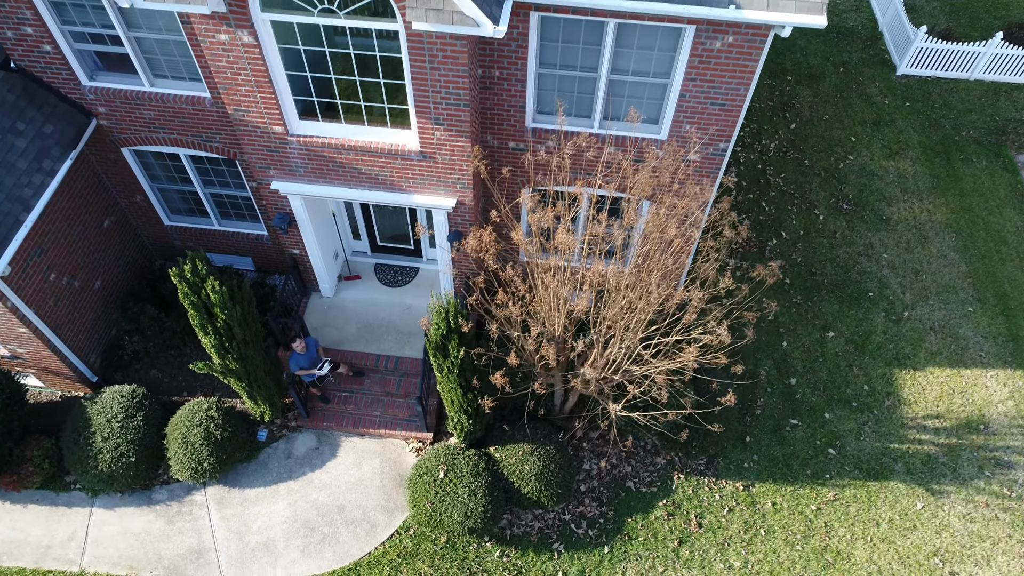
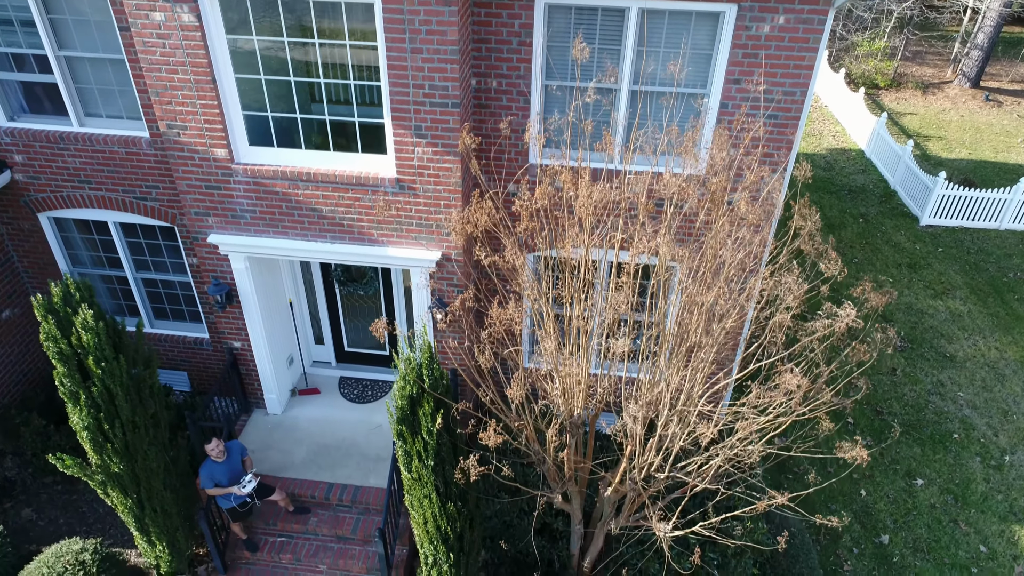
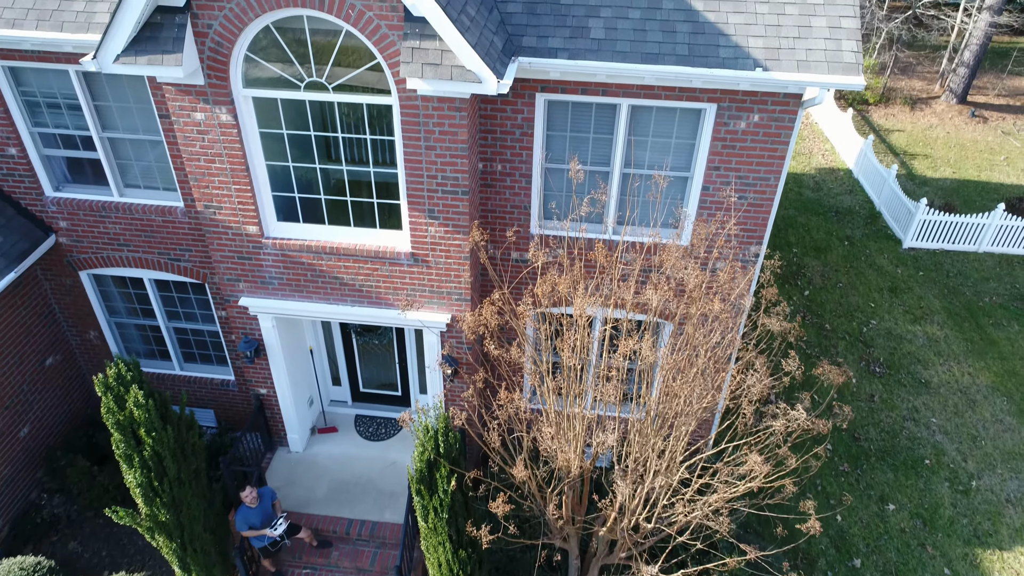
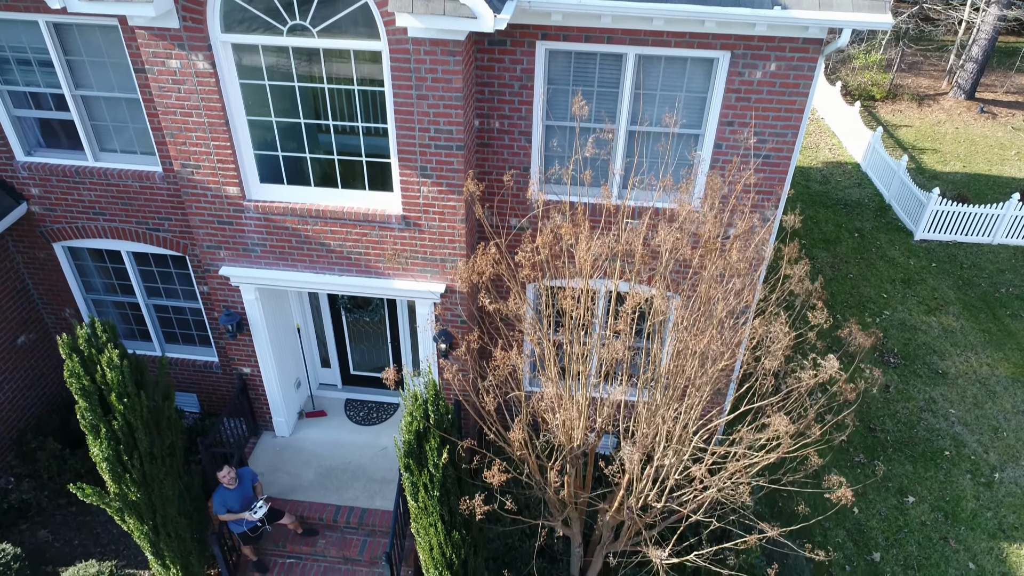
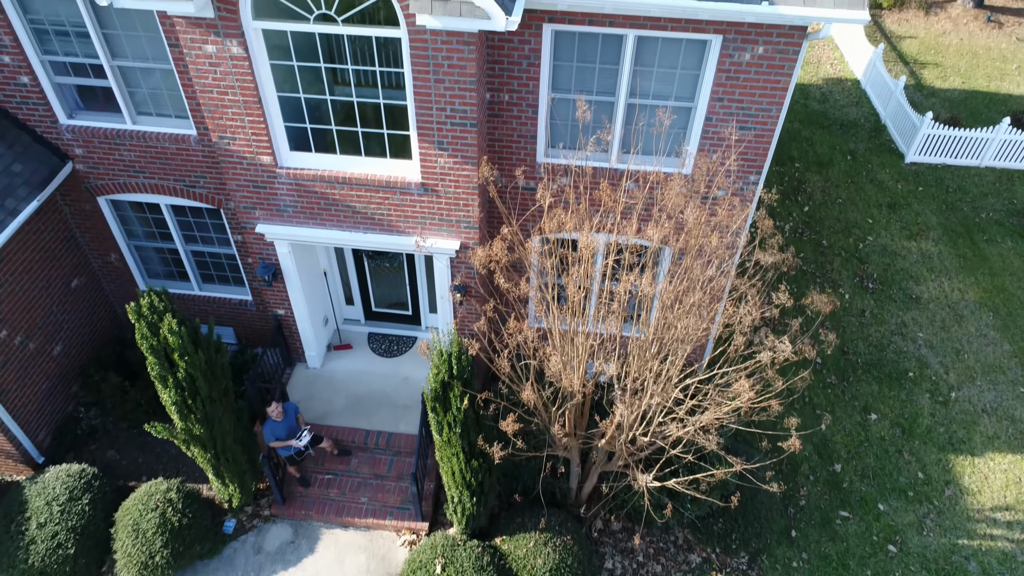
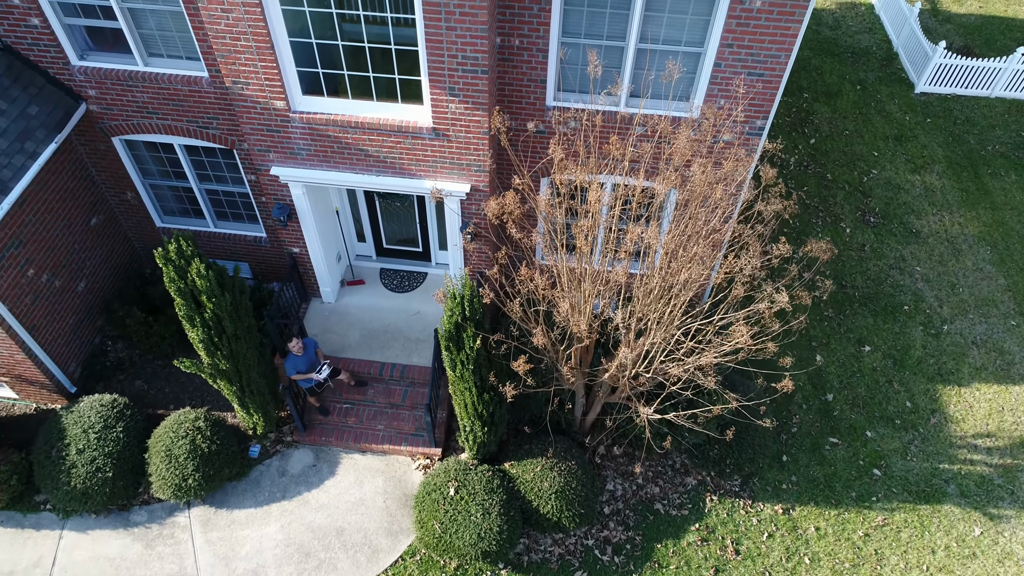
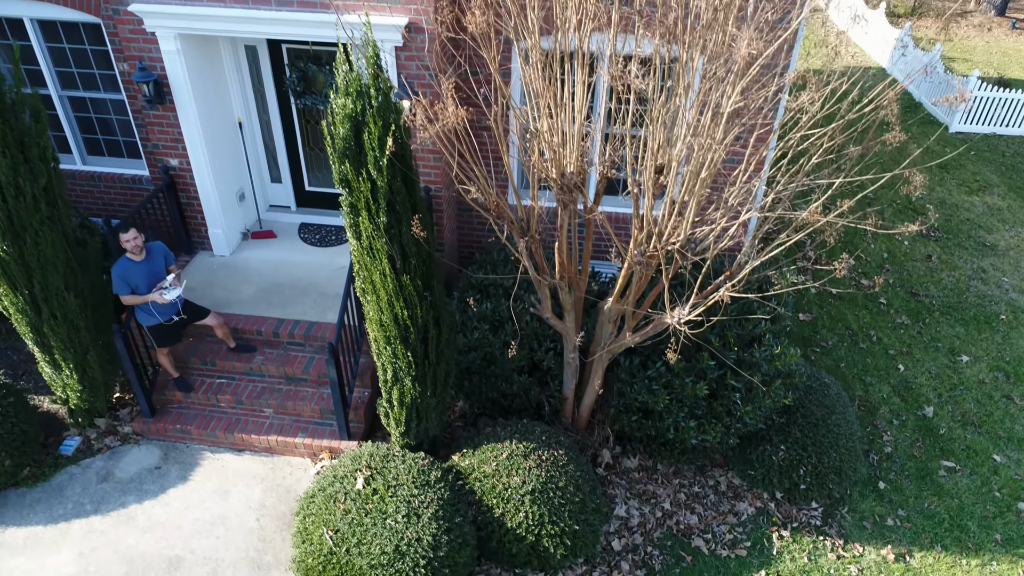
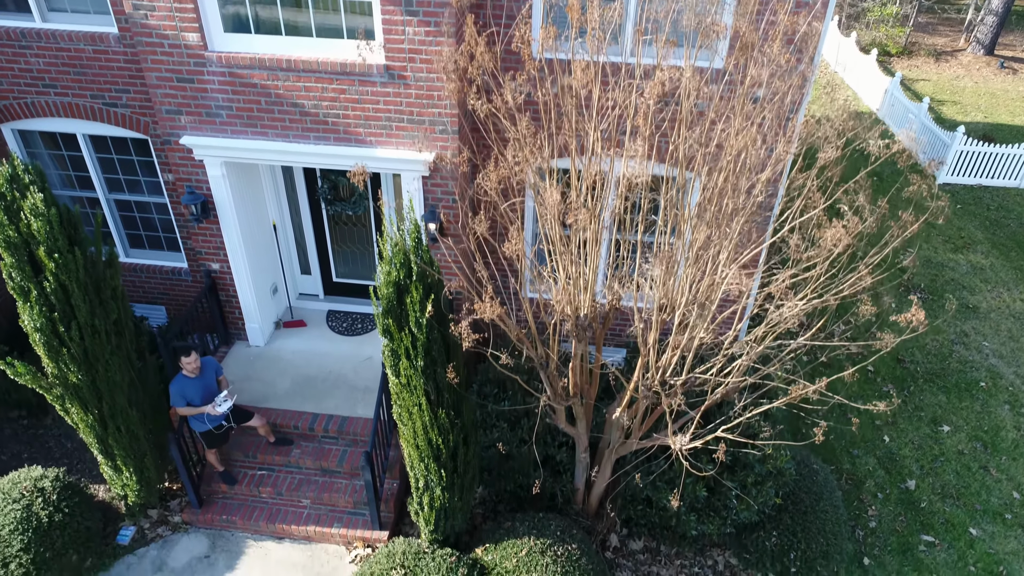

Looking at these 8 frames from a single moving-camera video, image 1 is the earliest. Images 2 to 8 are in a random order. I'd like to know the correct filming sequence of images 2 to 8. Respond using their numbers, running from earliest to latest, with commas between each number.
6, 5, 3, 4, 2, 8, 7
